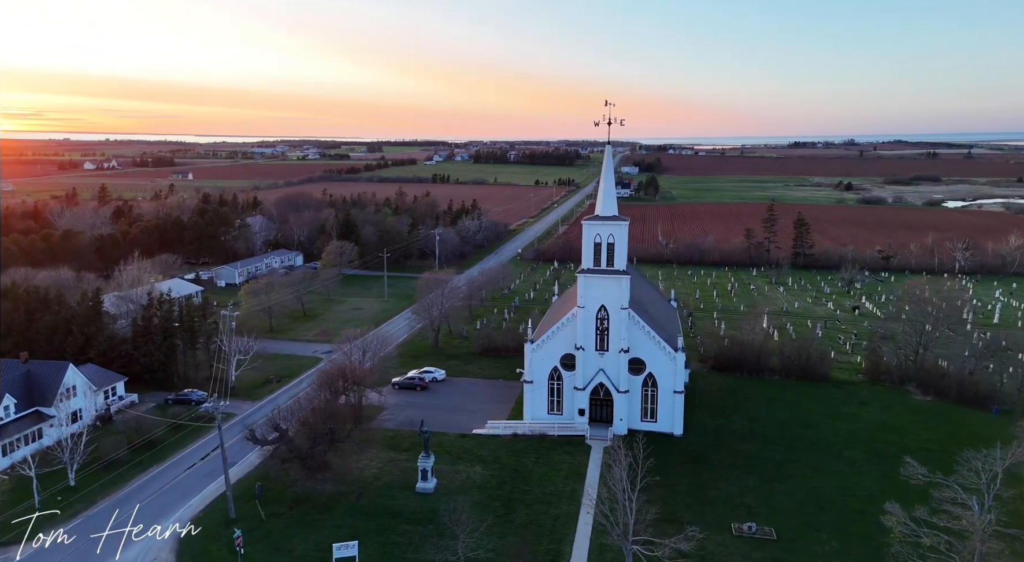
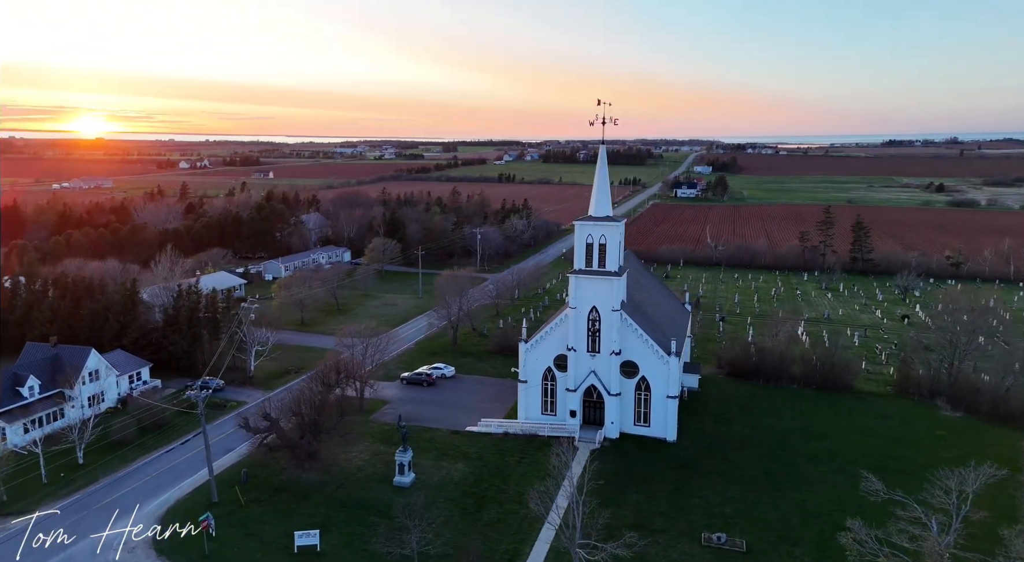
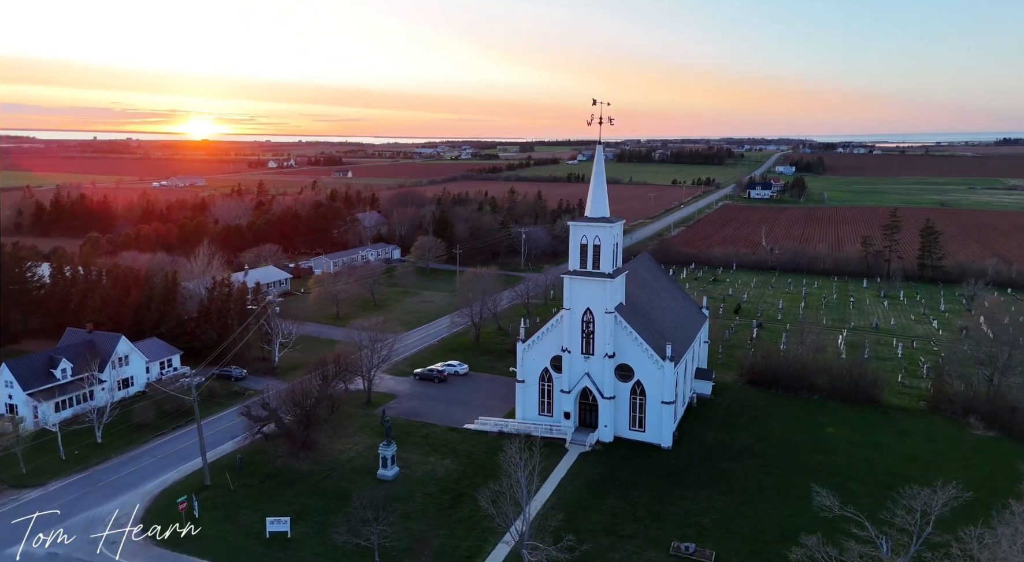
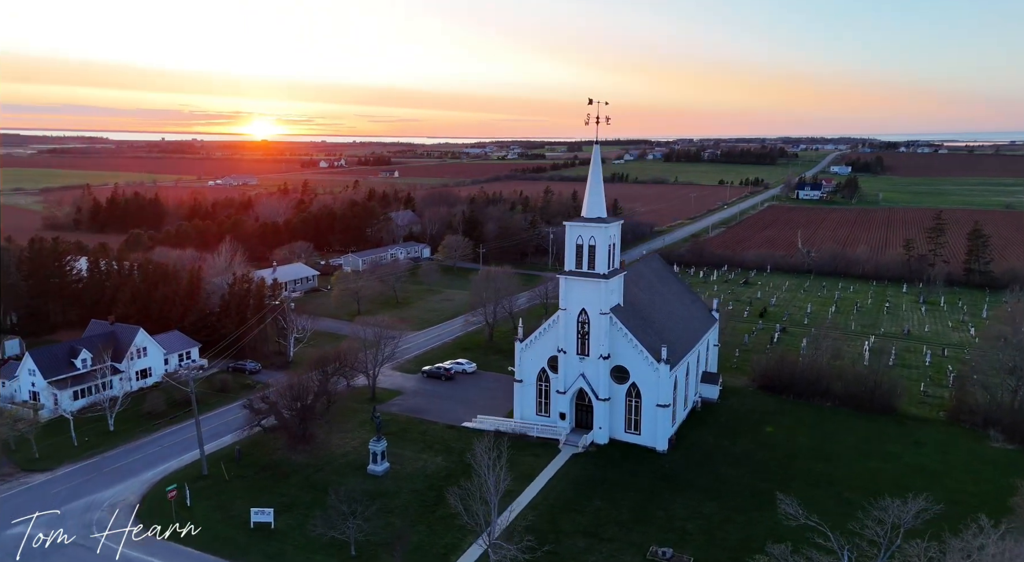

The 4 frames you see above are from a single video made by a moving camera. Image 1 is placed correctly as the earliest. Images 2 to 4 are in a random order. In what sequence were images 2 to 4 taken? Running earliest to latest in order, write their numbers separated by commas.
2, 3, 4
